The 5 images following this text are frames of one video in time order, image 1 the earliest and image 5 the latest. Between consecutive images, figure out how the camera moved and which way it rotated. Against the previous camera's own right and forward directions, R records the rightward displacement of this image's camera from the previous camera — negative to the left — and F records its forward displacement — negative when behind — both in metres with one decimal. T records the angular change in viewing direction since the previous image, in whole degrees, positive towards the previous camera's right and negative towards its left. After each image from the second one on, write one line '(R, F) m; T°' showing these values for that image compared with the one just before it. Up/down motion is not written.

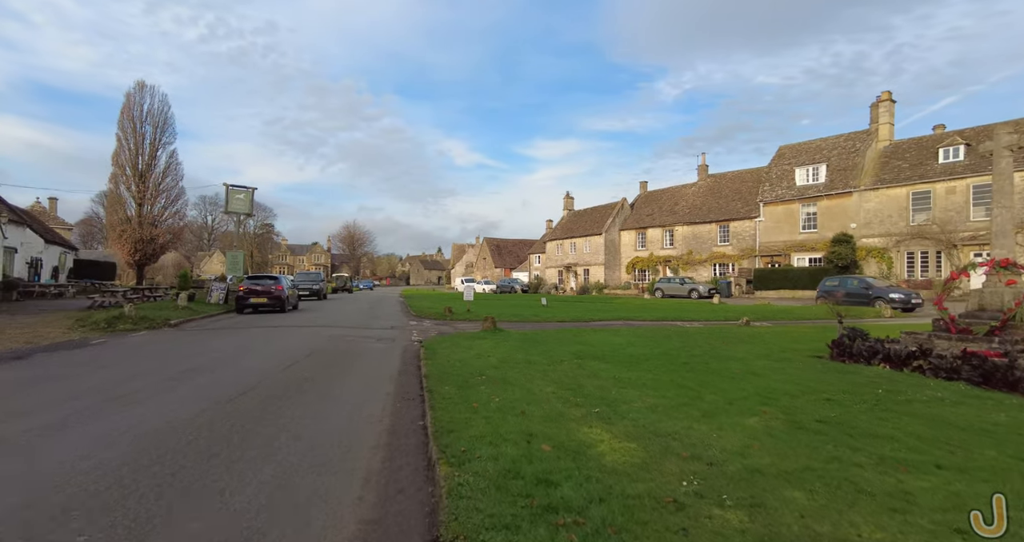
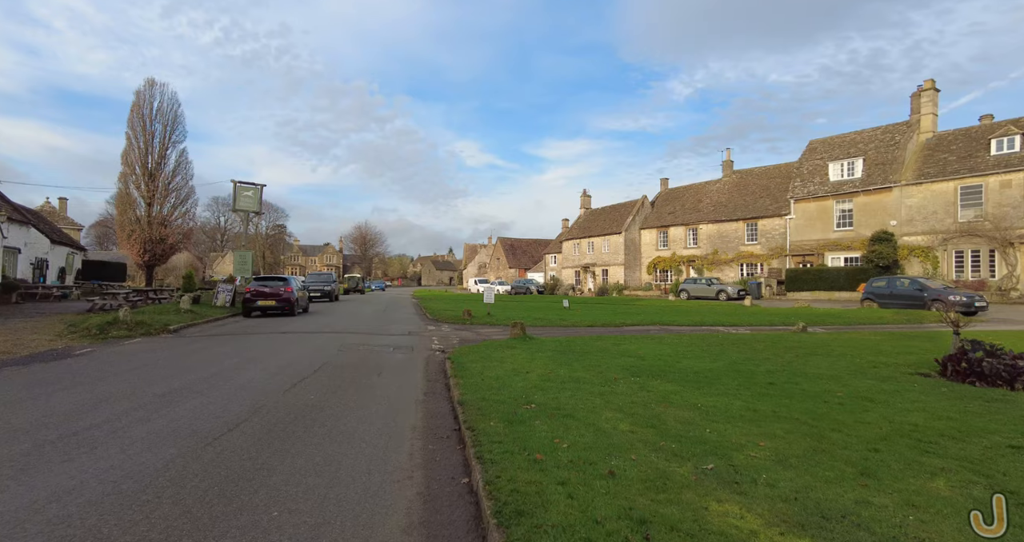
(-0.5, +1.5) m; -1°
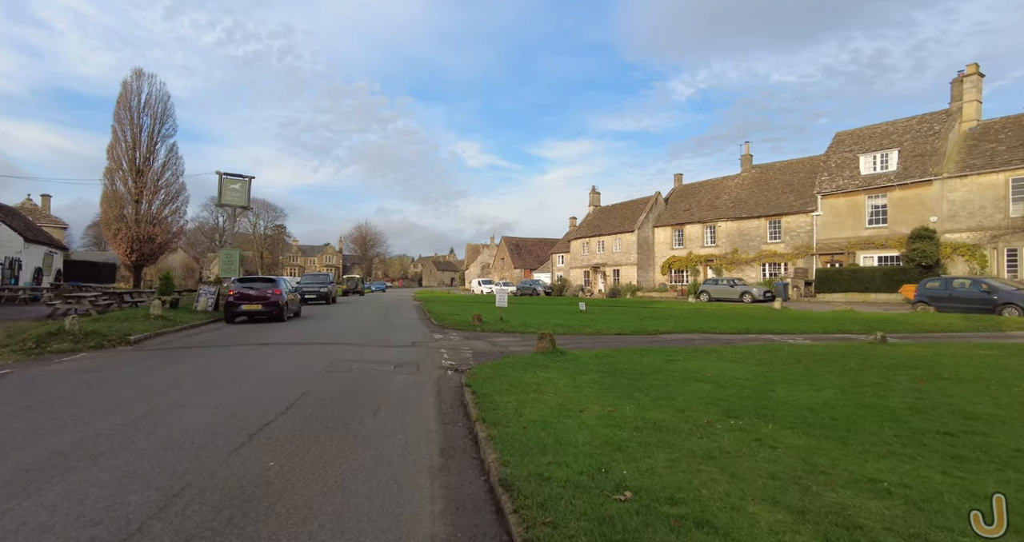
(-0.6, +2.4) m; 0°
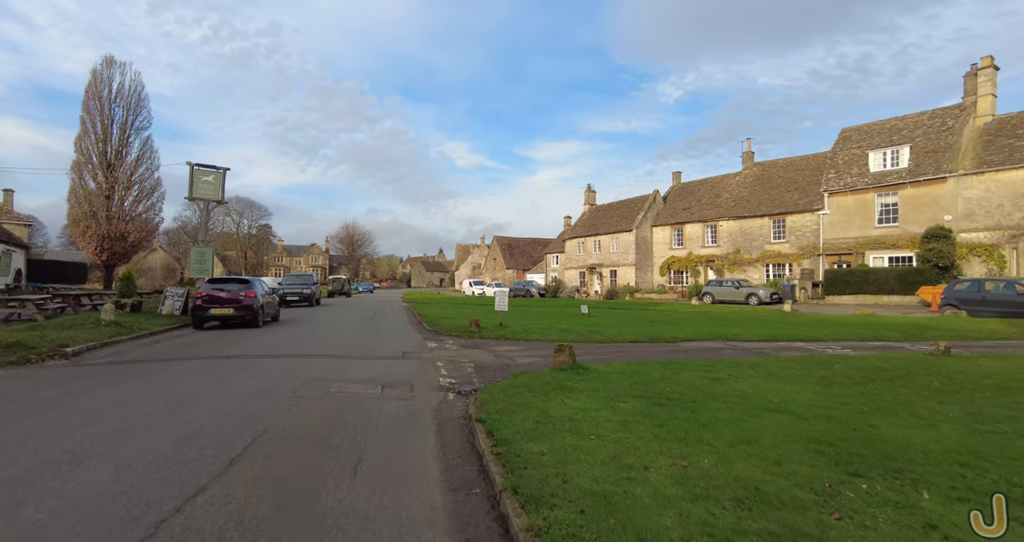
(-0.4, +1.8) m; +1°
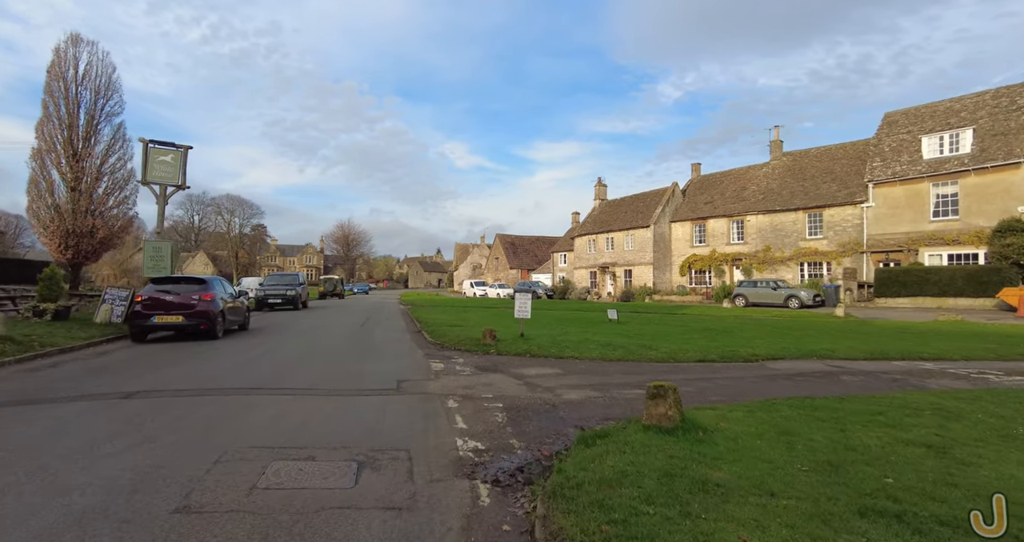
(-0.7, +3.7) m; 0°
